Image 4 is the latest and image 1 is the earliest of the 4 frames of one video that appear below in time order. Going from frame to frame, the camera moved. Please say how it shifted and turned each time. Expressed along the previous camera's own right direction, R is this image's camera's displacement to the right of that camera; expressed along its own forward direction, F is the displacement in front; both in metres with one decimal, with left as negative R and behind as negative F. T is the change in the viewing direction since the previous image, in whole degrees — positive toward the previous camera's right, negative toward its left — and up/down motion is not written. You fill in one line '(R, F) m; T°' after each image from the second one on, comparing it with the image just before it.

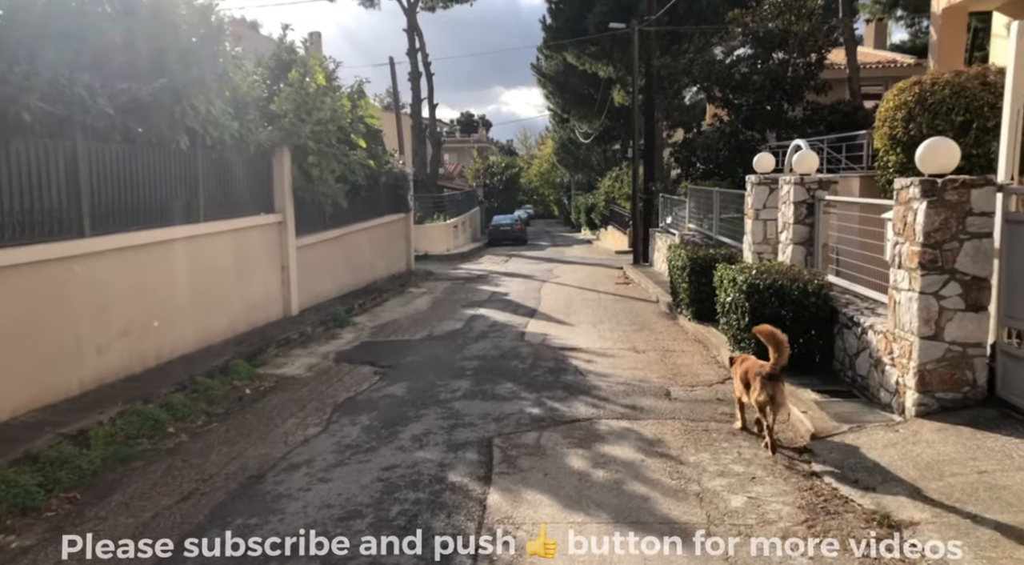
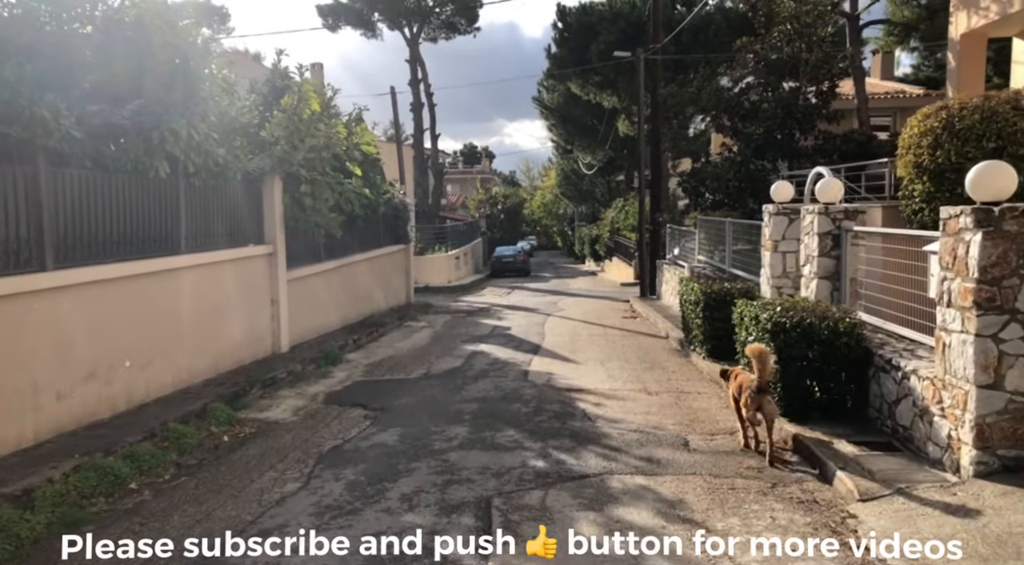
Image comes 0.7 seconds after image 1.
(0.0, +0.6) m; 0°
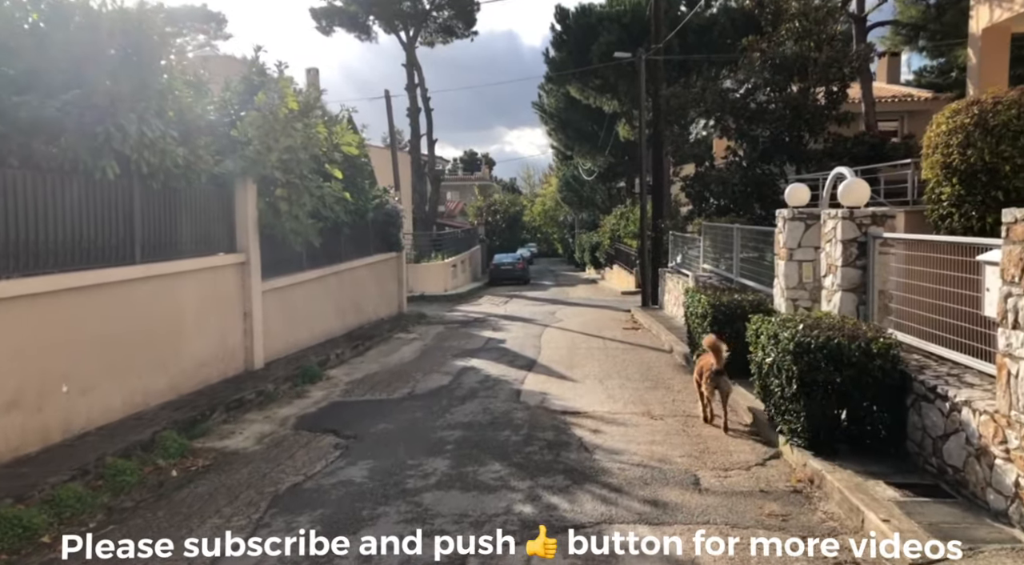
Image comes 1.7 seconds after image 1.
(+0.1, +0.8) m; 0°
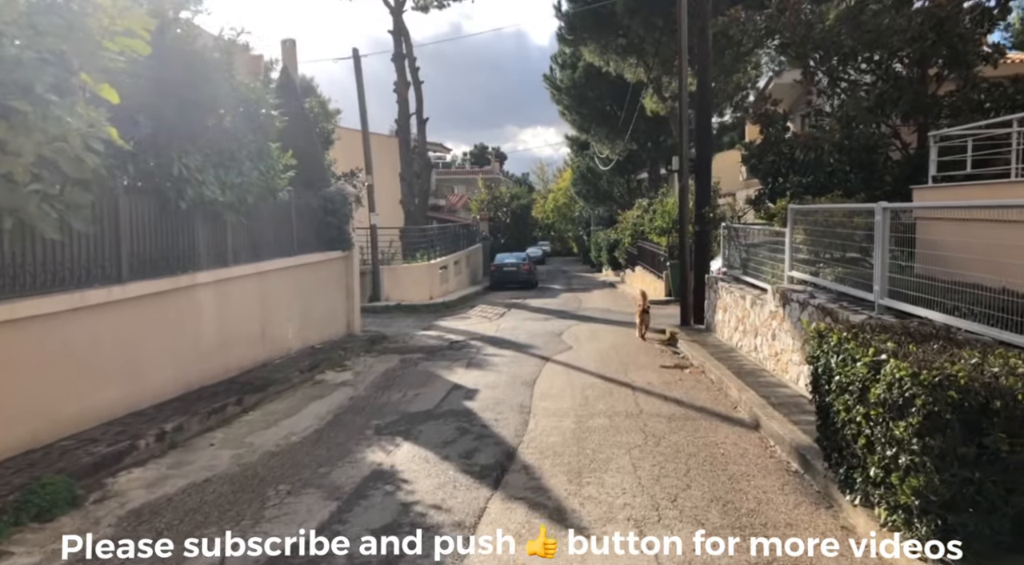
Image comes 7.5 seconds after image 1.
(+0.5, +5.0) m; -1°
